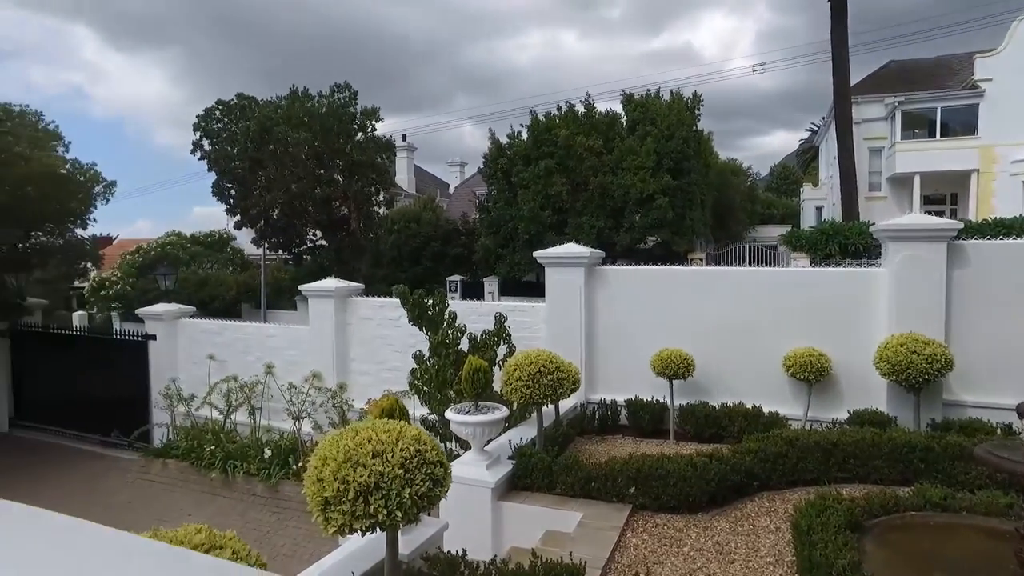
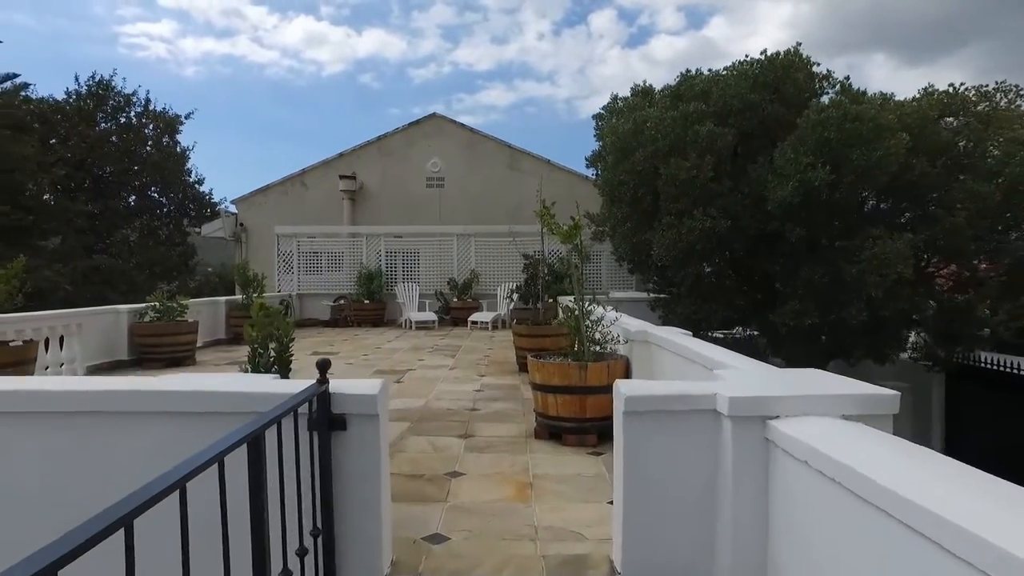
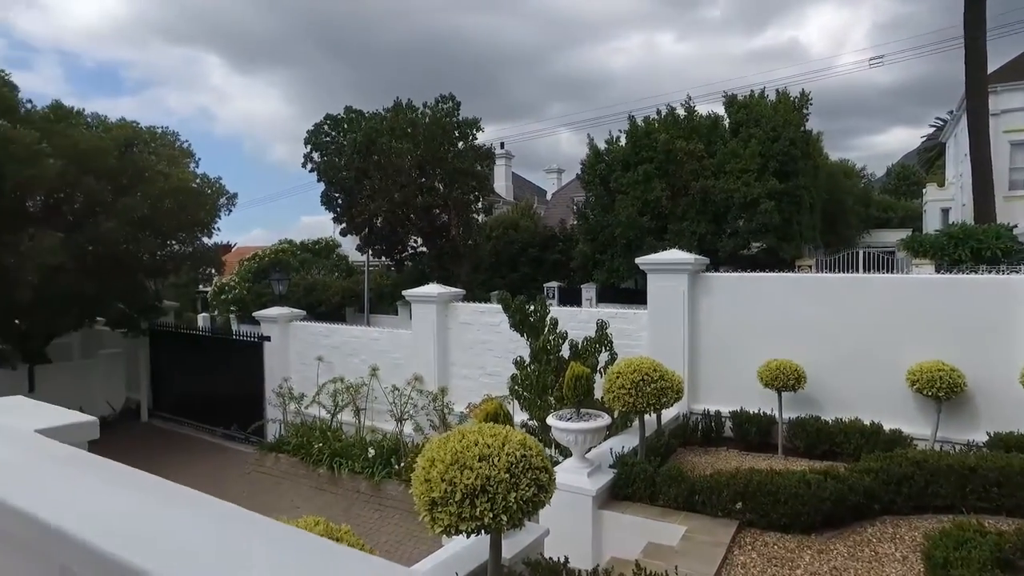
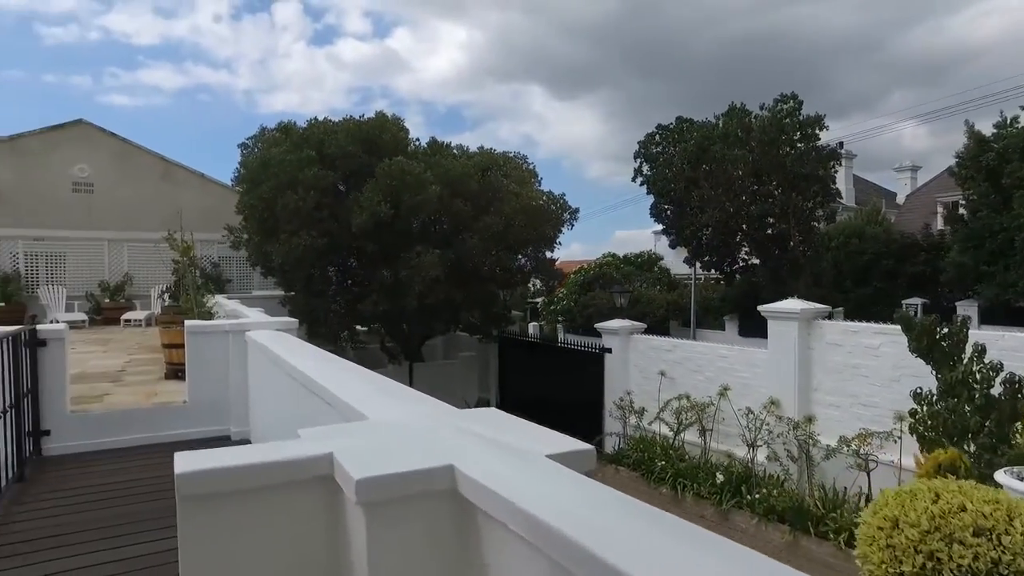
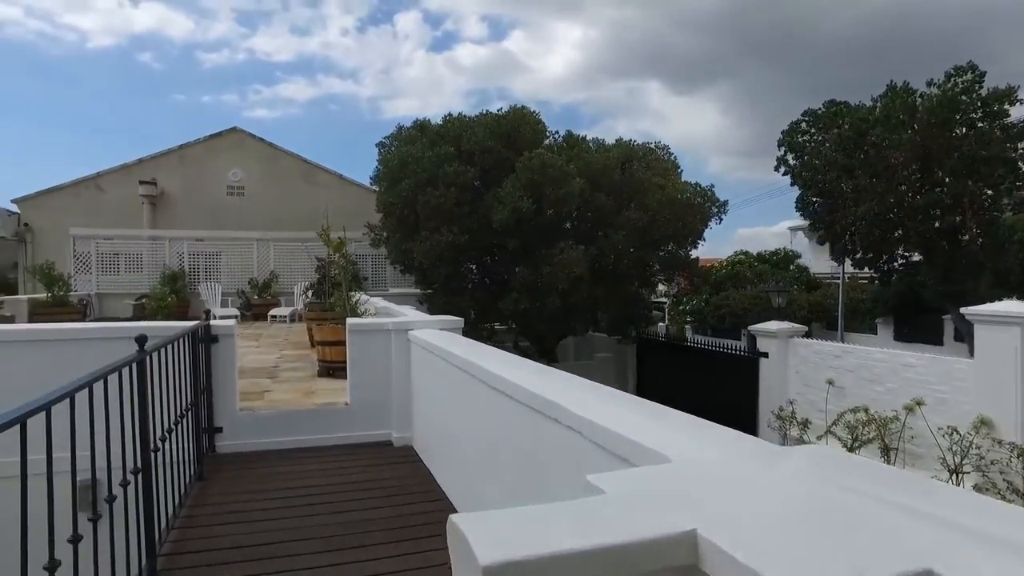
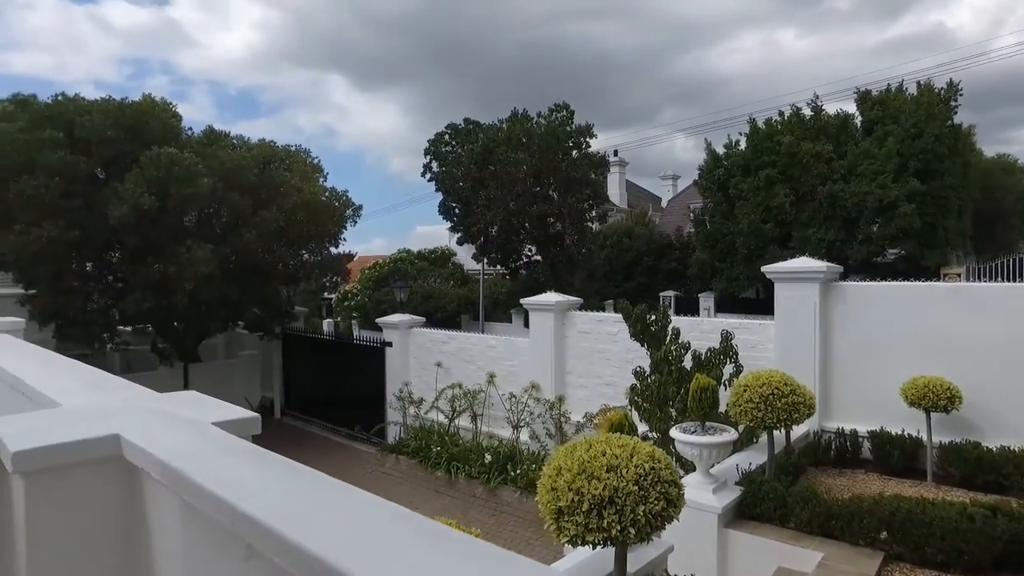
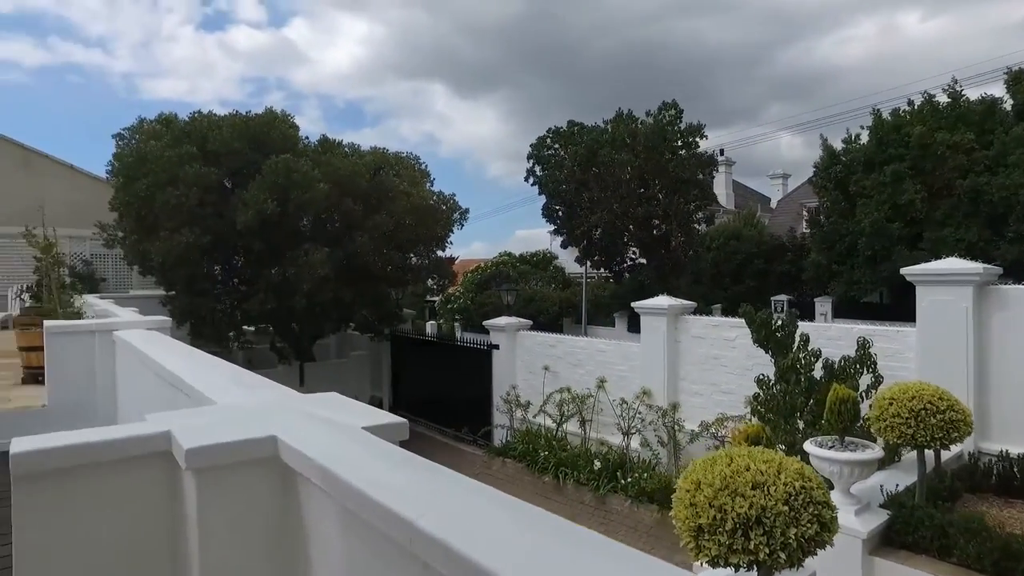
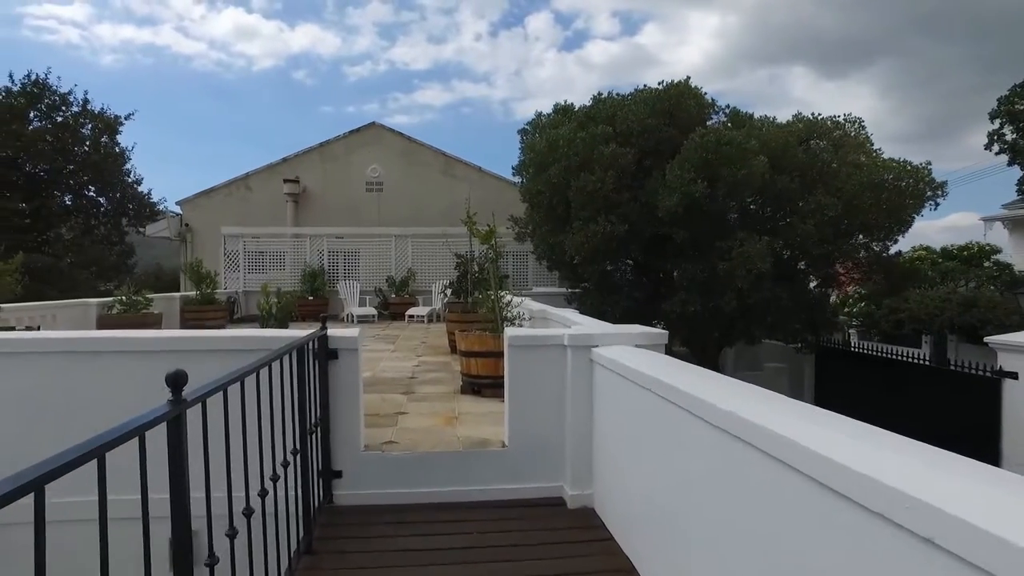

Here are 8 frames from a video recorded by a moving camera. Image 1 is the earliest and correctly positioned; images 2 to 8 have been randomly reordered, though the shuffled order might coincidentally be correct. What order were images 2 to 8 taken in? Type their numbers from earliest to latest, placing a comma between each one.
3, 6, 7, 4, 5, 8, 2
